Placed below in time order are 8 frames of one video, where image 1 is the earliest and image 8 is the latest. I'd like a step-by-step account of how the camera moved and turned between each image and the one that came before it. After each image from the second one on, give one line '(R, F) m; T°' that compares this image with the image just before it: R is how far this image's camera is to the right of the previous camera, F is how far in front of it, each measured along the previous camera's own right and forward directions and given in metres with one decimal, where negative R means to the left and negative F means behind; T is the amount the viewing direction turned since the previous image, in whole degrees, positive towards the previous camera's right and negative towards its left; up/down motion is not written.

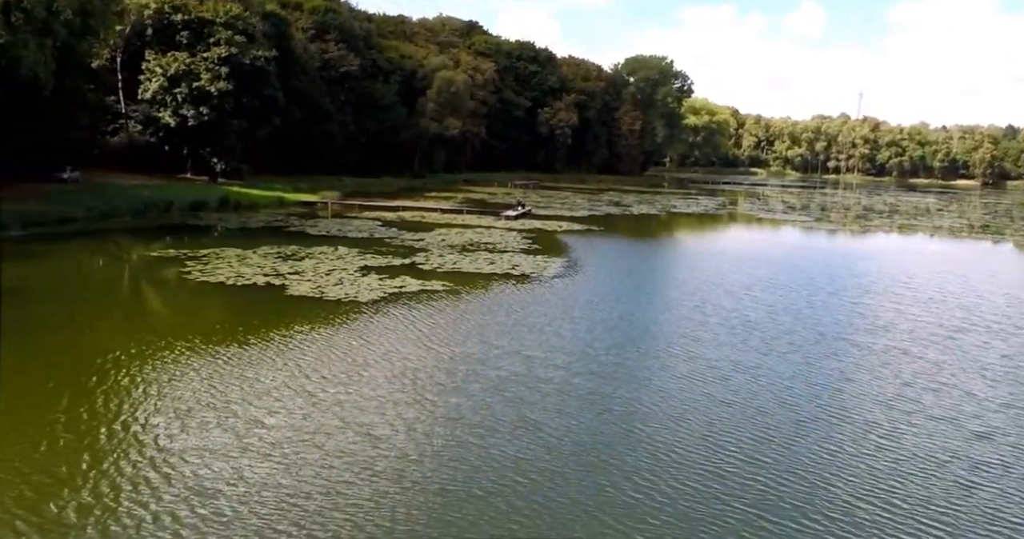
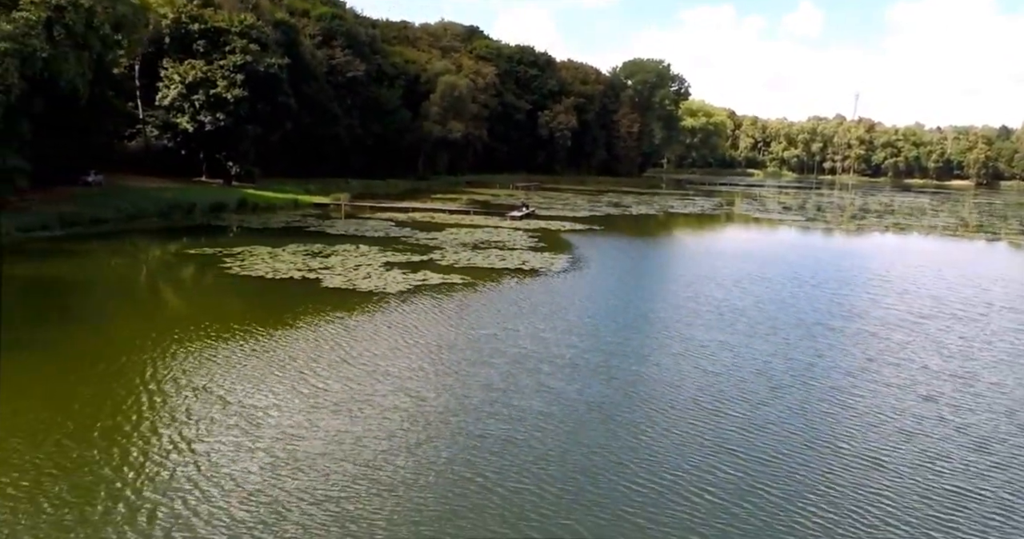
(-0.4, -2.2) m; 0°
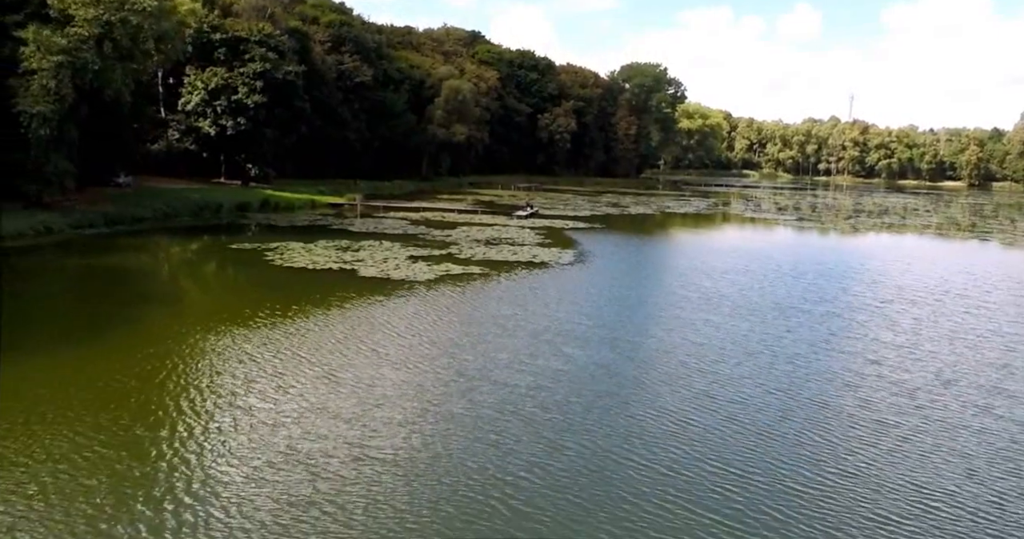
(-0.5, -3.1) m; 0°
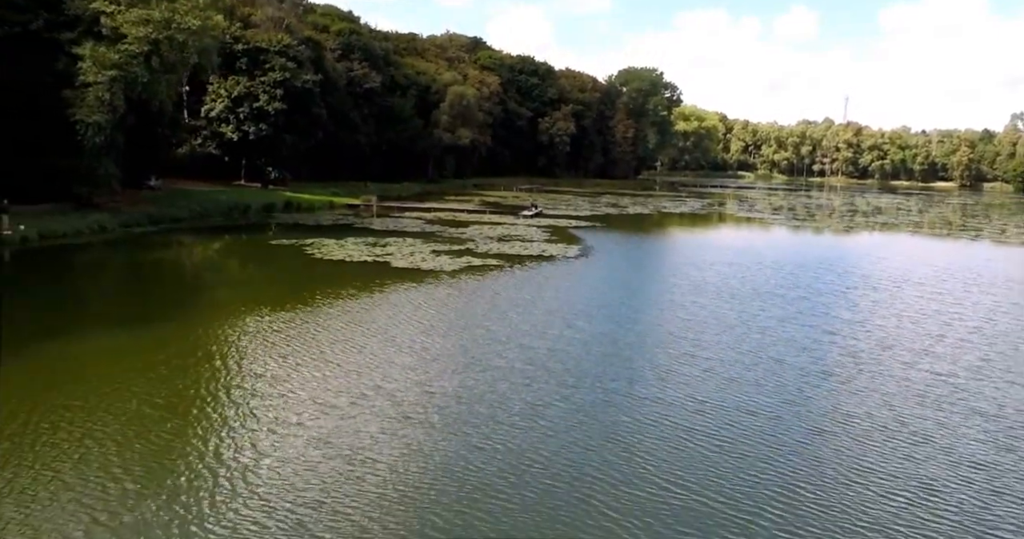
(-0.6, -3.6) m; 0°
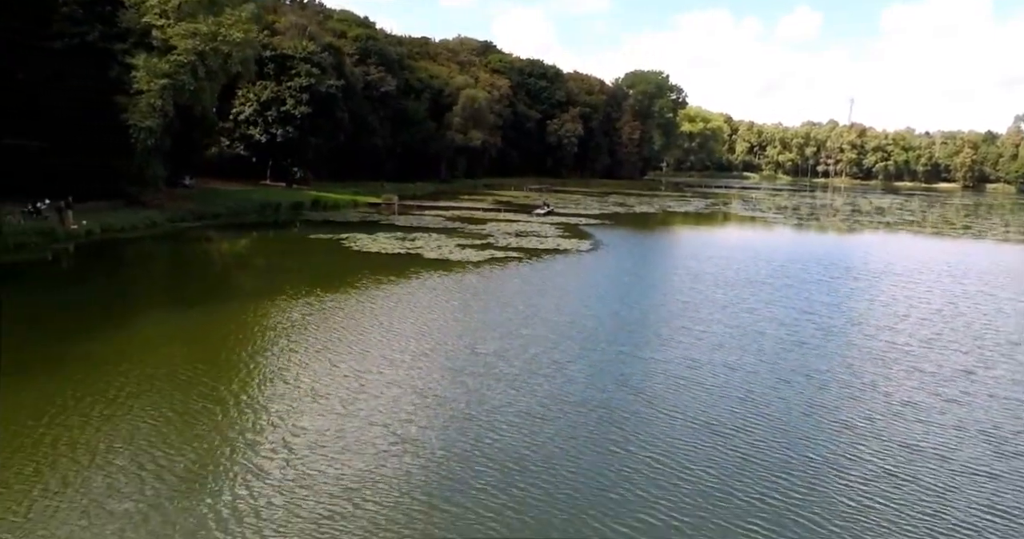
(-0.6, -3.4) m; 0°
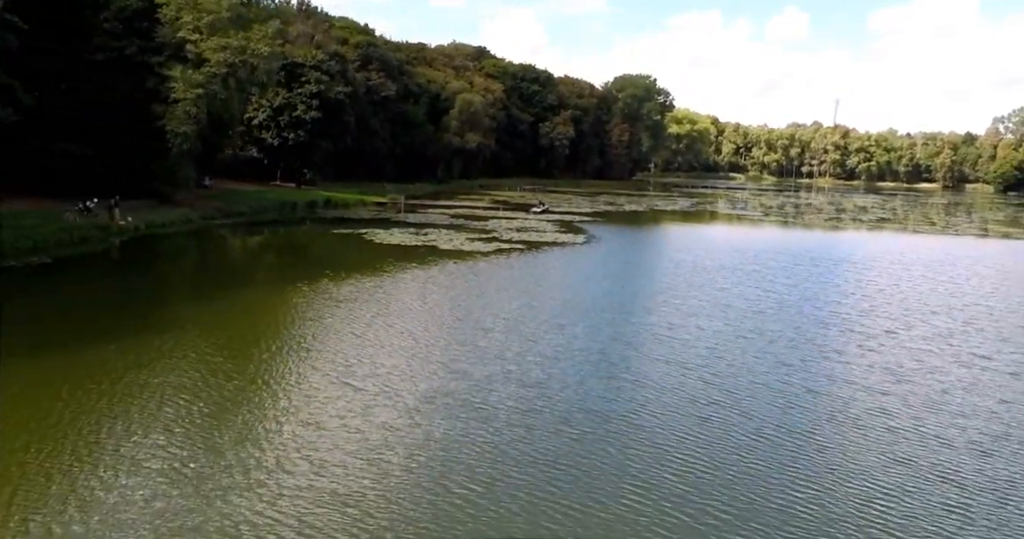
(-0.7, -4.4) m; +1°
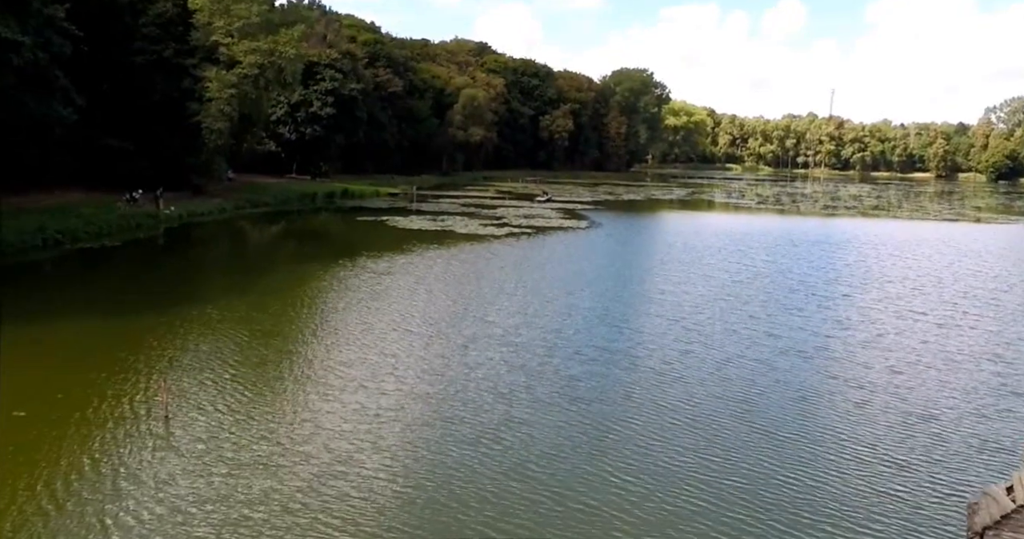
(-0.6, -4.1) m; 0°
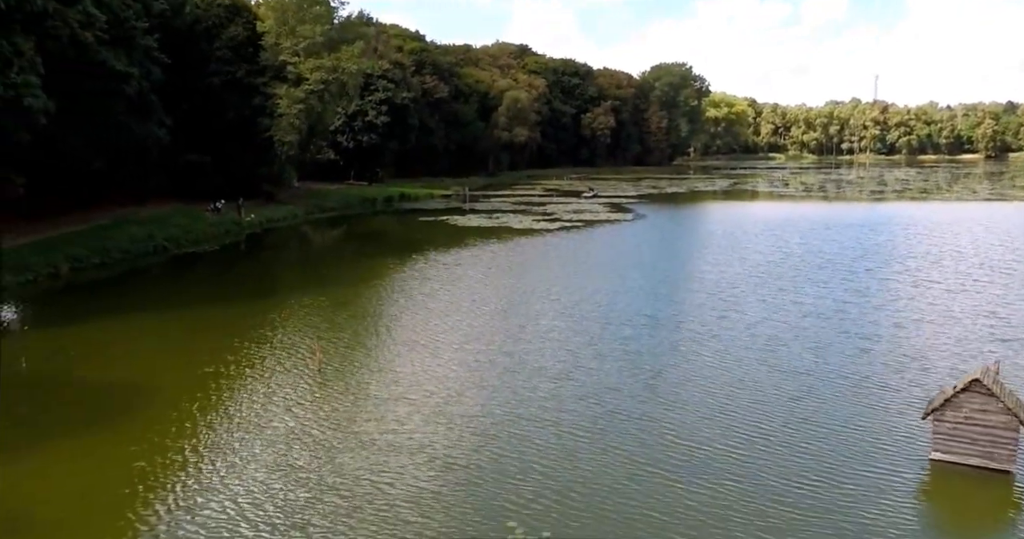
(-0.5, -3.6) m; -3°
